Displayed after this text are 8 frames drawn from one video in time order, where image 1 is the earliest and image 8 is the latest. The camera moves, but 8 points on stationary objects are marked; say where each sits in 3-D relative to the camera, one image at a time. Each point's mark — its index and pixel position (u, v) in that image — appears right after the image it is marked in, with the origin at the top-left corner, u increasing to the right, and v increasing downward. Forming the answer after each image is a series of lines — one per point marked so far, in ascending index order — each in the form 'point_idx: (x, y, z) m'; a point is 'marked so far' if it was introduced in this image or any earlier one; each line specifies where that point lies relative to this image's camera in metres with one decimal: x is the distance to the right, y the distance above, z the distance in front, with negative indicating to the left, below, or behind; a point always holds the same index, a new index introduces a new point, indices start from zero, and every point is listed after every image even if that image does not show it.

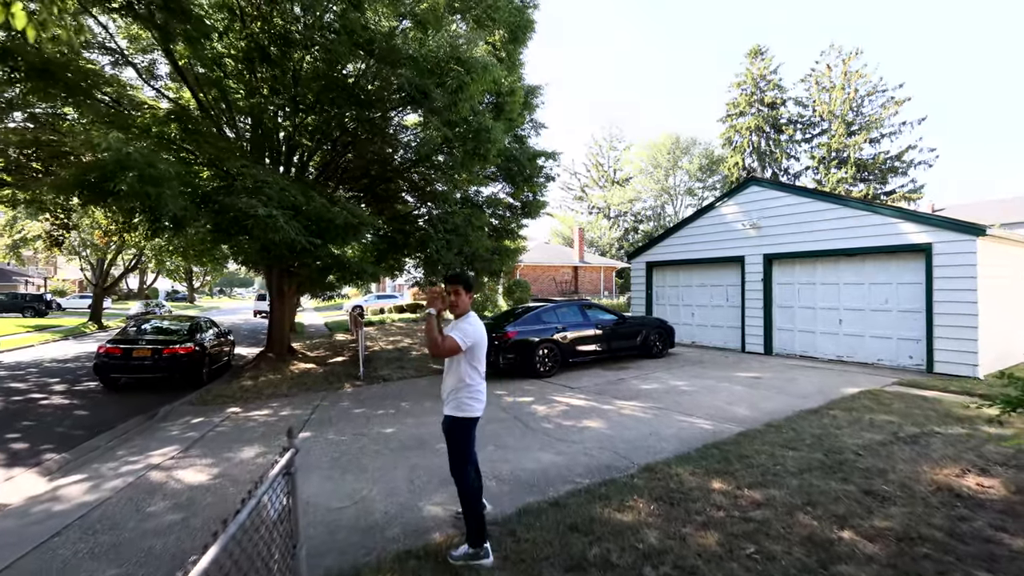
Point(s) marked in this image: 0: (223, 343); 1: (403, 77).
0: (-7.9, -1.5, +12.9) m
1: (-2.0, +3.8, +8.5) m
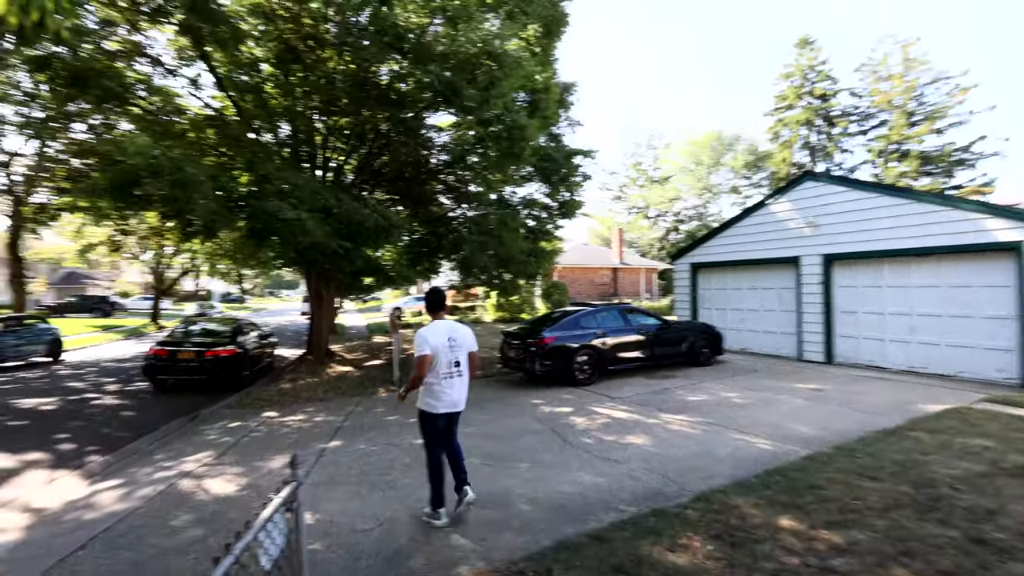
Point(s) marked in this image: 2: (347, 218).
0: (-6.9, -1.6, +13.1) m
1: (-1.4, +3.8, +8.3) m
2: (-2.7, +1.1, +7.7) m
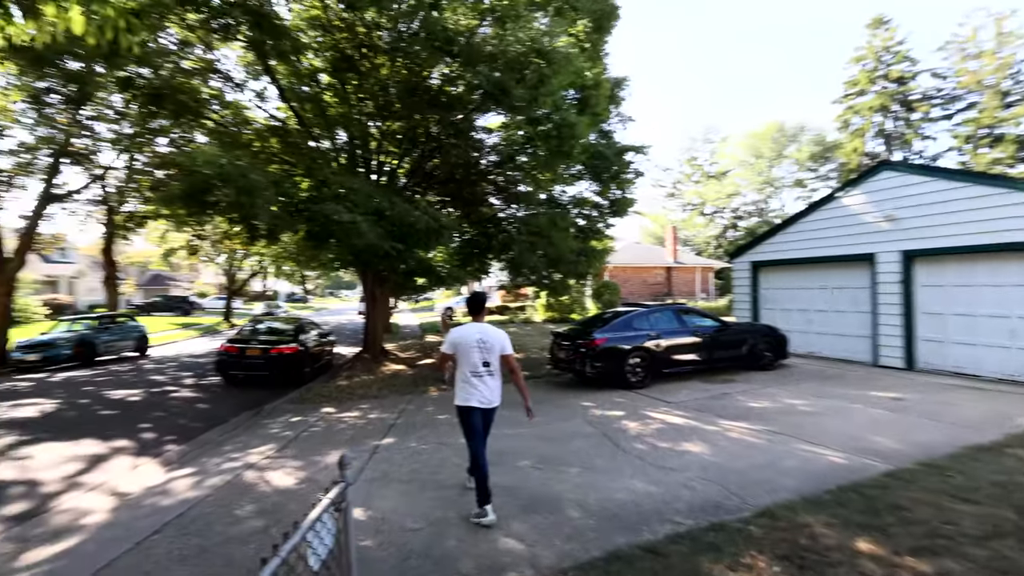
0: (-5.4, -1.6, +13.7) m
1: (-0.5, +3.8, +8.3) m
2: (-1.9, +1.1, +7.9) m
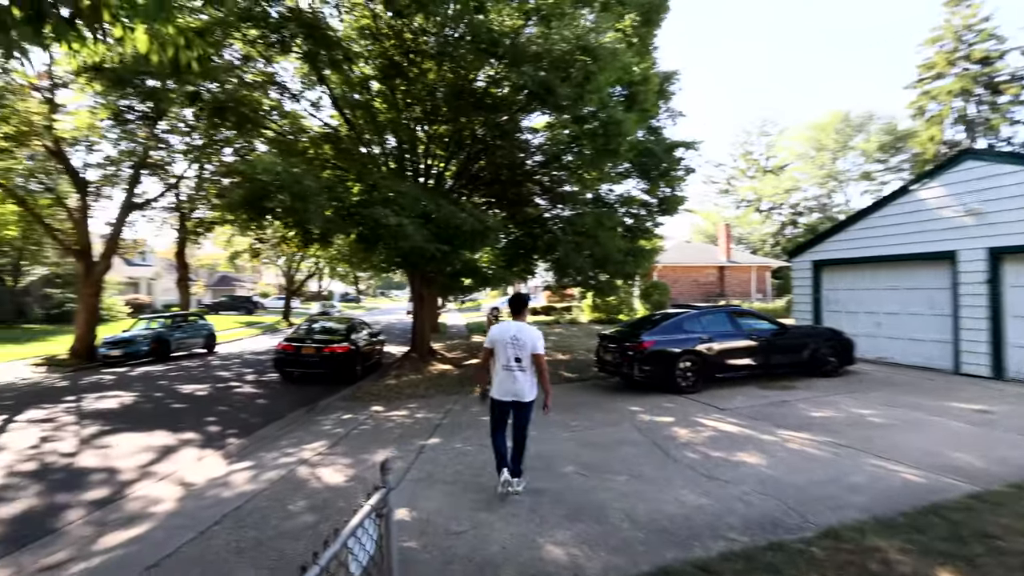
0: (-4.1, -1.7, +14.1) m
1: (+0.3, +3.8, +8.3) m
2: (-1.1, +1.1, +7.9) m
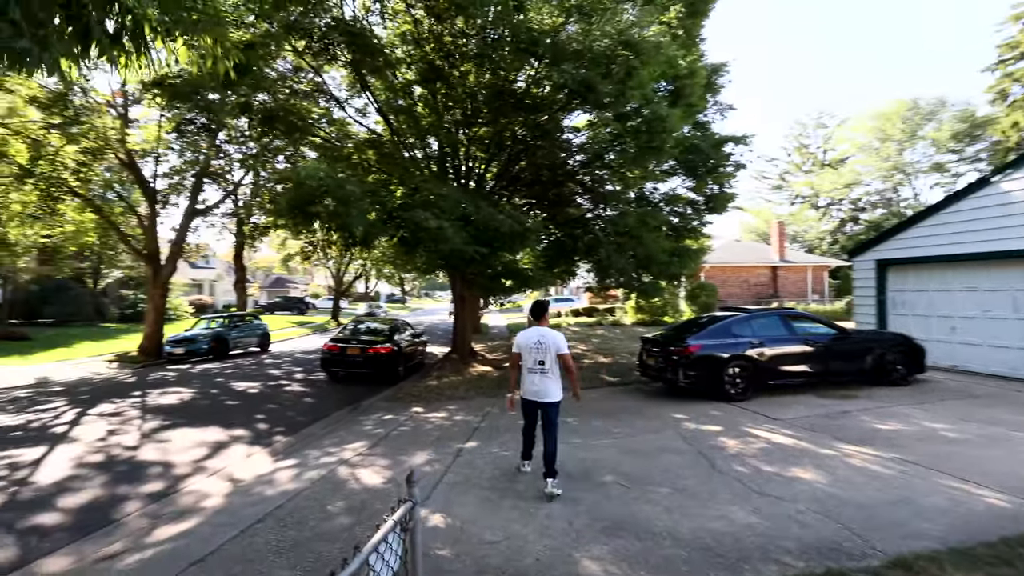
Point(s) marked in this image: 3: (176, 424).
0: (-2.9, -1.7, +14.3) m
1: (+0.9, +3.7, +8.1) m
2: (-0.5, +1.1, +7.9) m
3: (-5.5, -2.2, +7.7) m
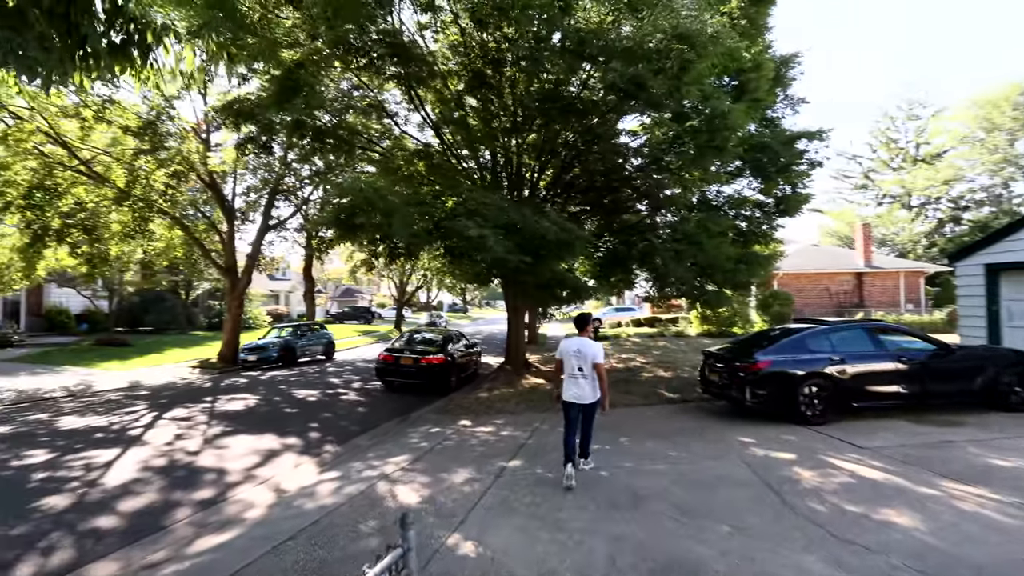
0: (-1.3, -2.0, +14.2) m
1: (+1.7, +3.5, +7.7) m
2: (+0.3, +0.9, +7.7) m
3: (-4.7, -2.4, +8.0) m
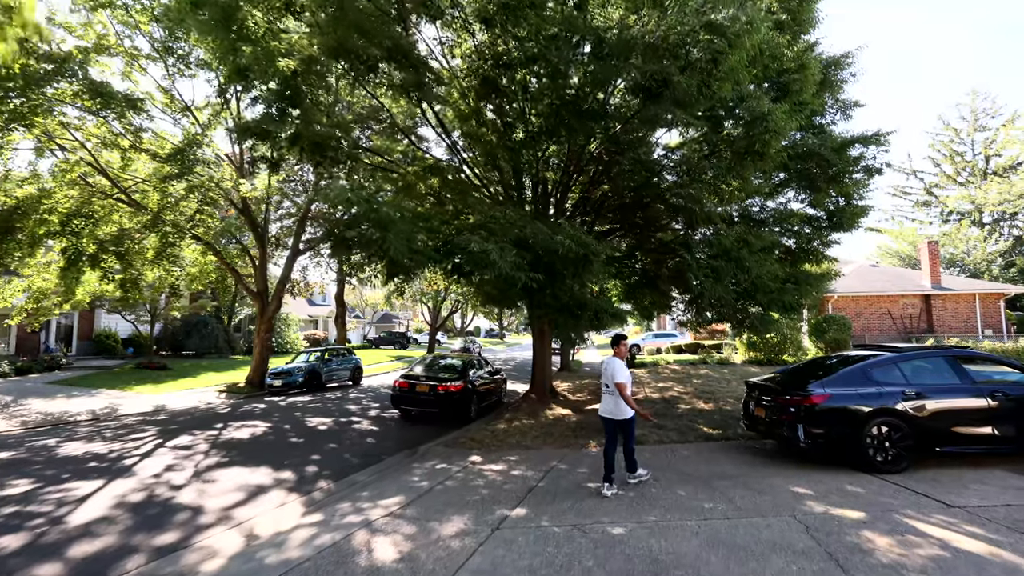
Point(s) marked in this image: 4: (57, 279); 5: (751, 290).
0: (-0.5, -2.7, +13.4) m
1: (+1.9, +3.2, +7.0) m
2: (+0.5, +0.6, +6.9) m
3: (-4.5, -2.8, +7.5) m
4: (-14.0, +0.3, +14.5) m
5: (+4.6, 0.0, +9.1) m
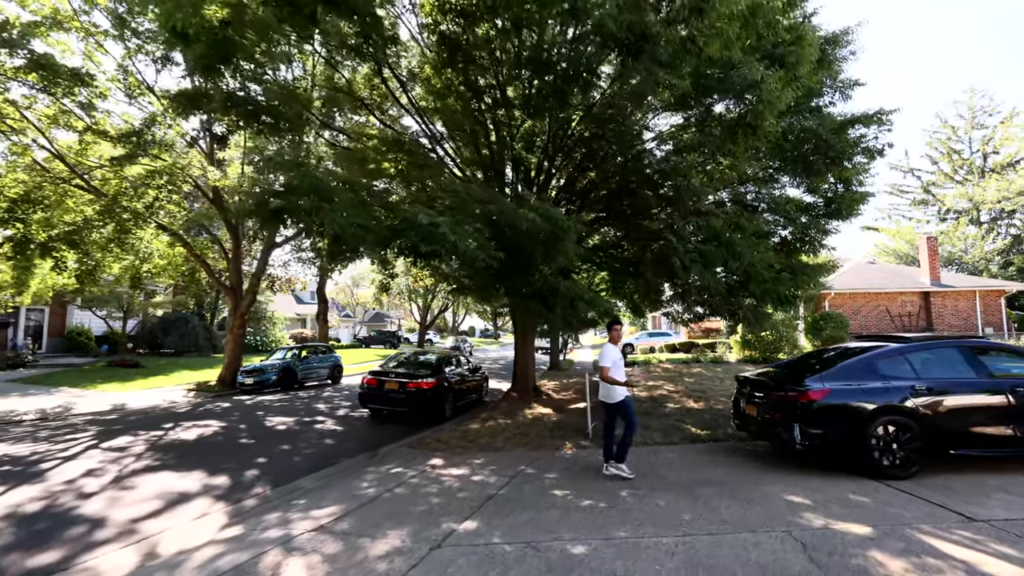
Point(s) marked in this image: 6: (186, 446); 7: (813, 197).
0: (-1.1, -2.5, +12.7) m
1: (+1.4, +3.5, +6.3) m
2: (0.0, +0.8, +6.2) m
3: (-5.0, -2.5, +6.7) m
4: (-14.6, +0.5, +13.7) m
5: (+4.0, +0.2, +8.3) m
6: (-5.4, -2.6, +7.9) m
7: (+6.8, +2.1, +10.5) m
